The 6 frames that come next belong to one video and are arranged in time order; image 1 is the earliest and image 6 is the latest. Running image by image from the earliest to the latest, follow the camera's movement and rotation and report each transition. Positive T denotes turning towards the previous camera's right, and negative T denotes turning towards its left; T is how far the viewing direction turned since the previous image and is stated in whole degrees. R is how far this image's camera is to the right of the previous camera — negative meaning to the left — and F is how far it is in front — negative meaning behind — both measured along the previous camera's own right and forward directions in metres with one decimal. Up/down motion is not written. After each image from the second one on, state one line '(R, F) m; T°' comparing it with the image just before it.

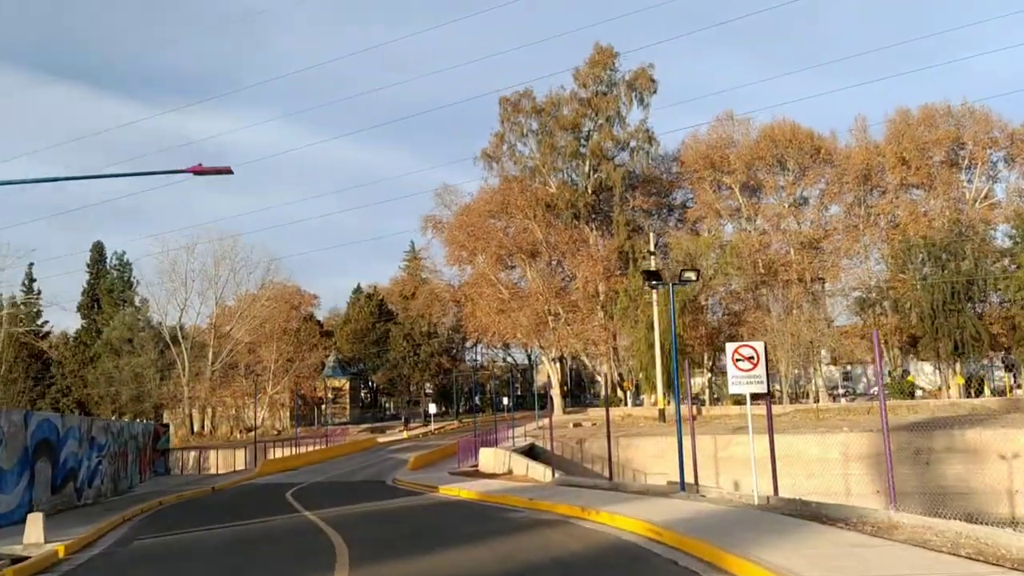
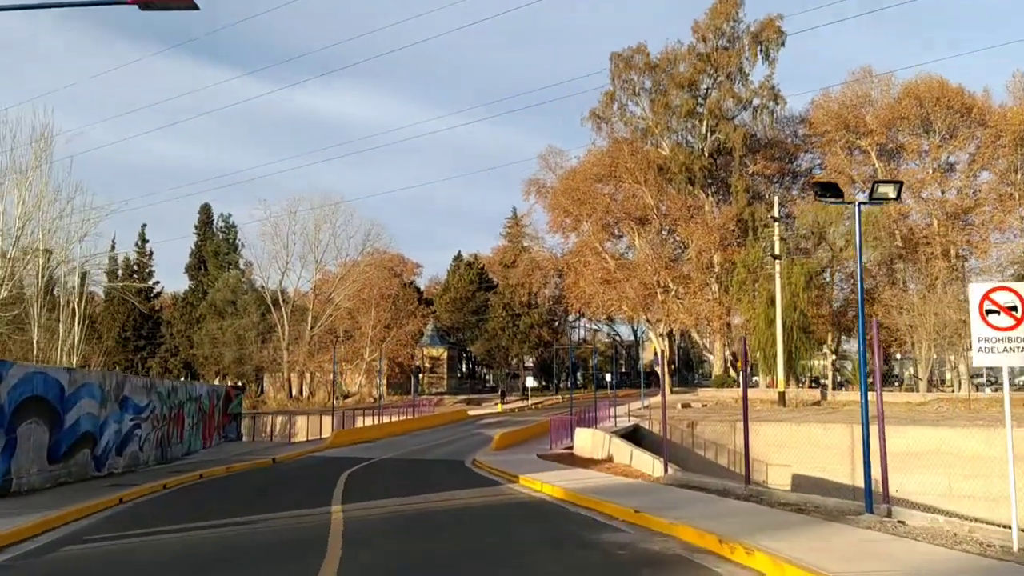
(0.0, +3.8) m; -7°
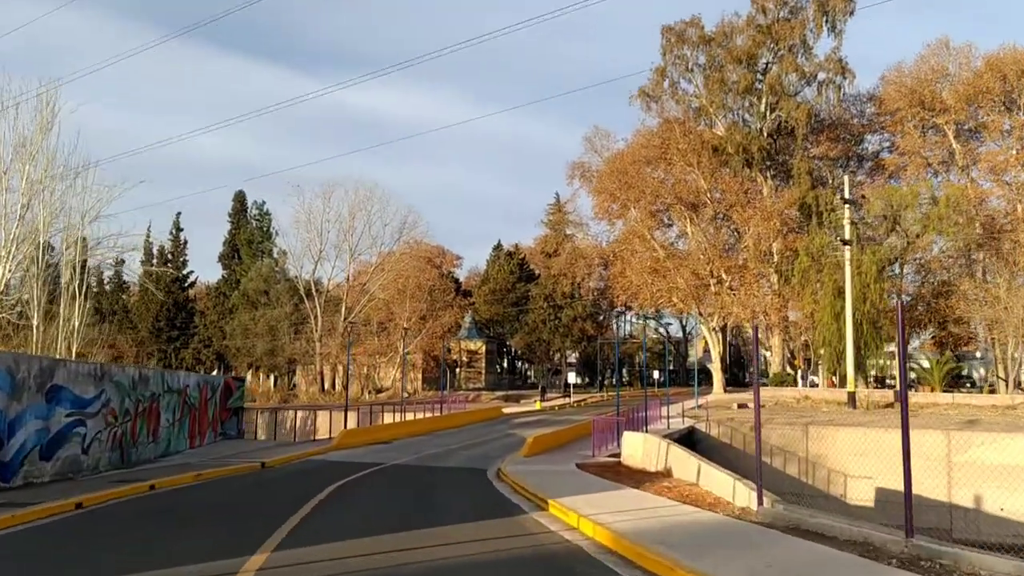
(+0.2, +3.9) m; -3°
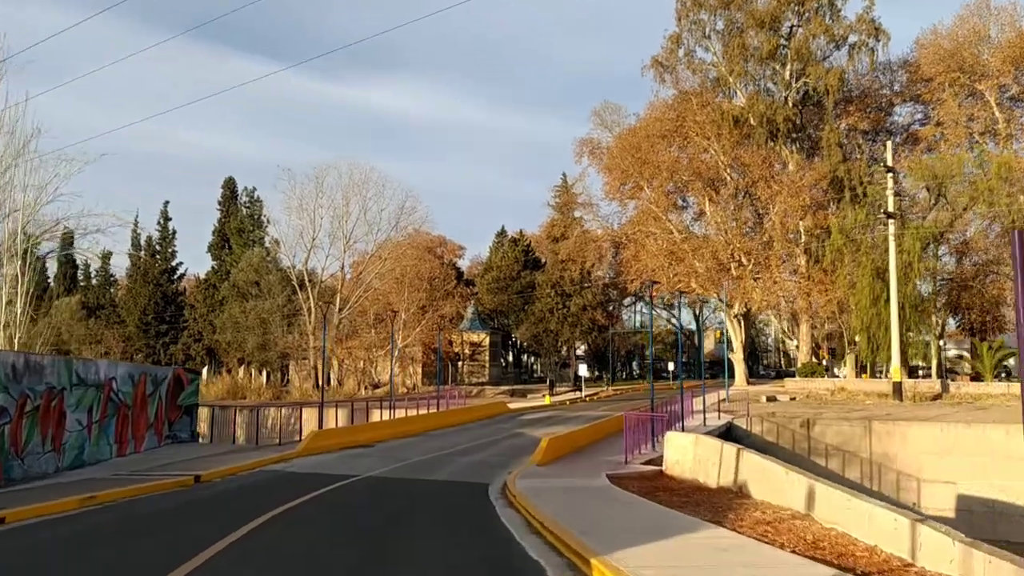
(-0.1, +4.5) m; 0°
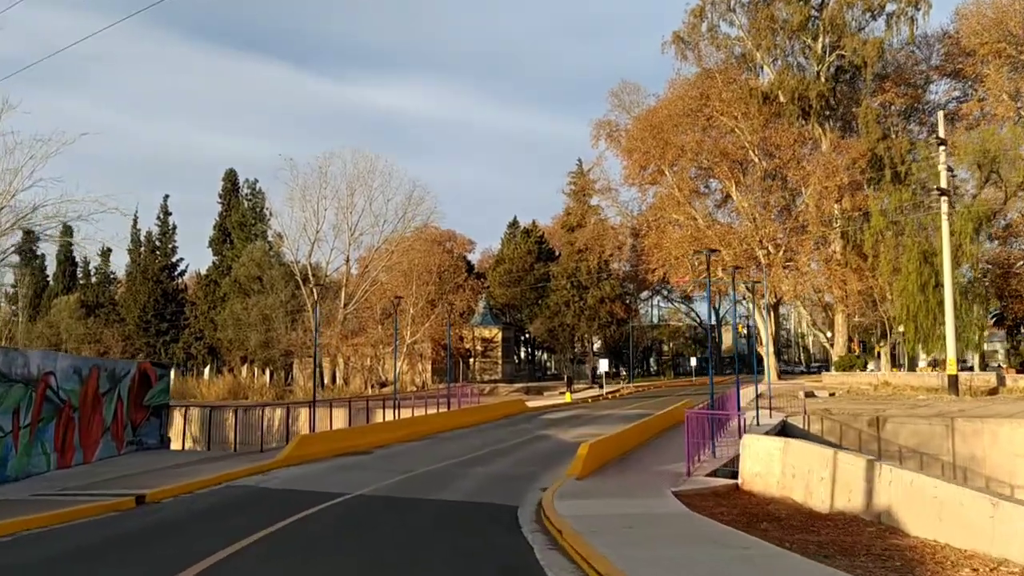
(-0.3, +3.3) m; -1°
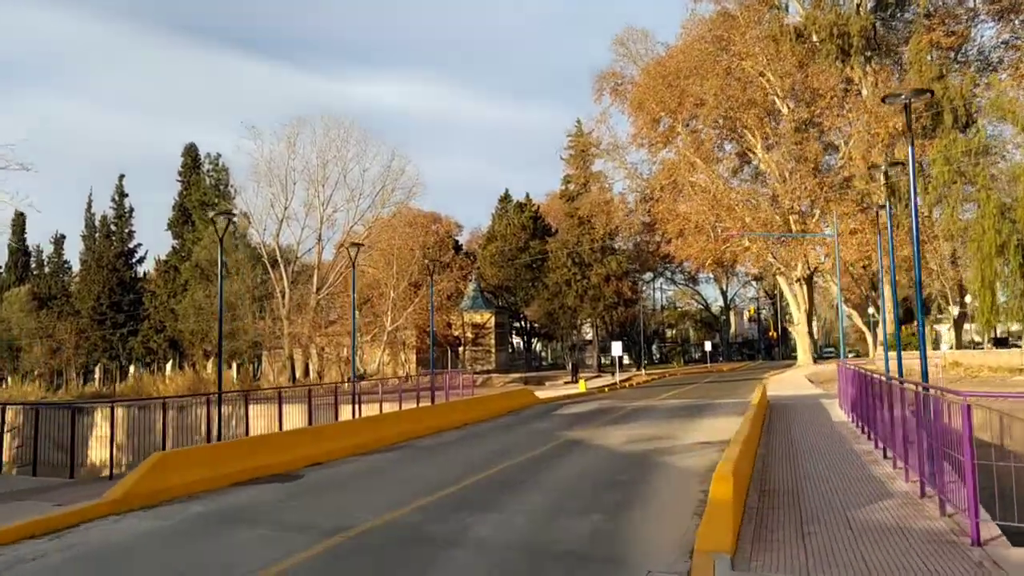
(-0.4, +7.0) m; +1°
